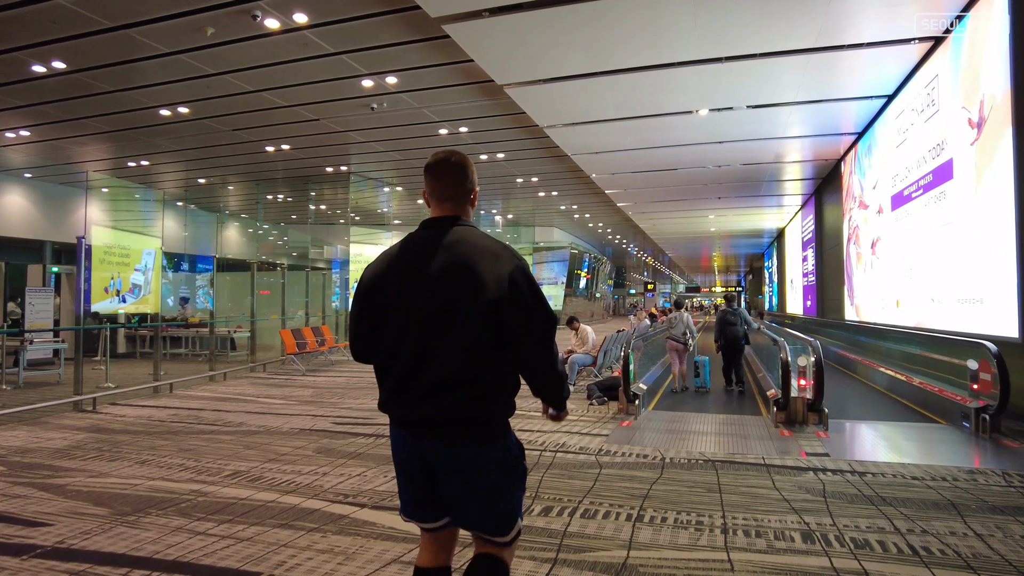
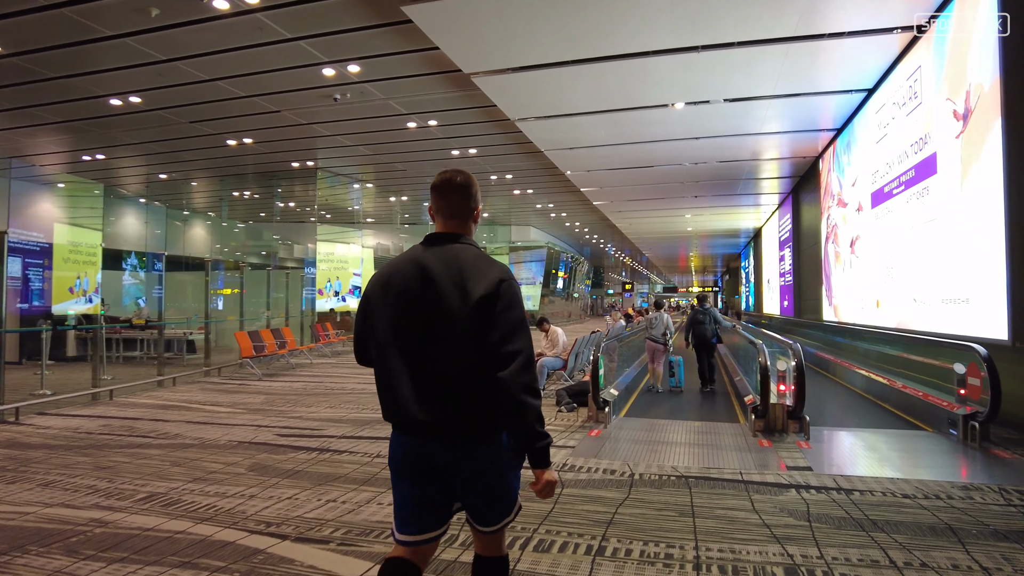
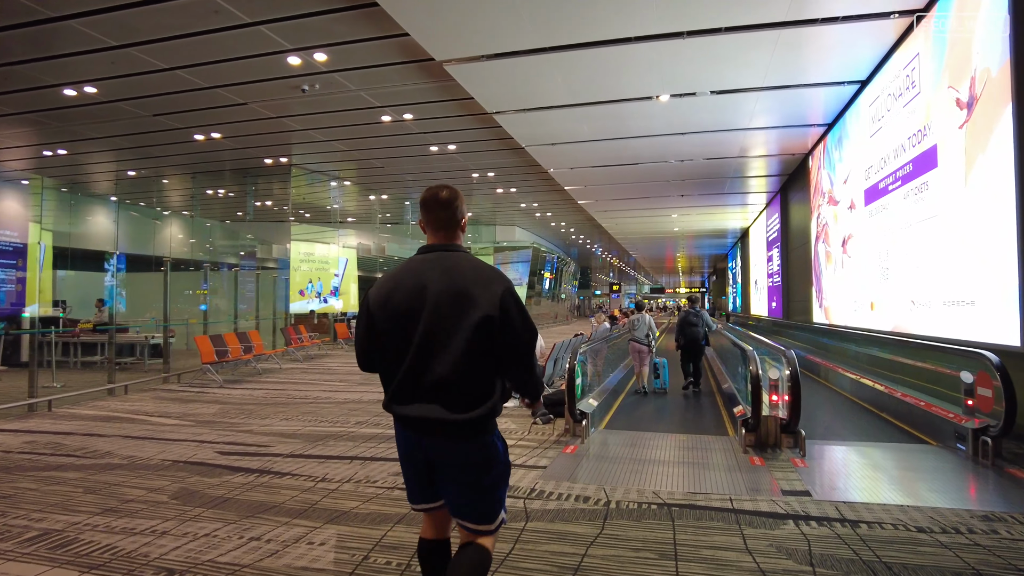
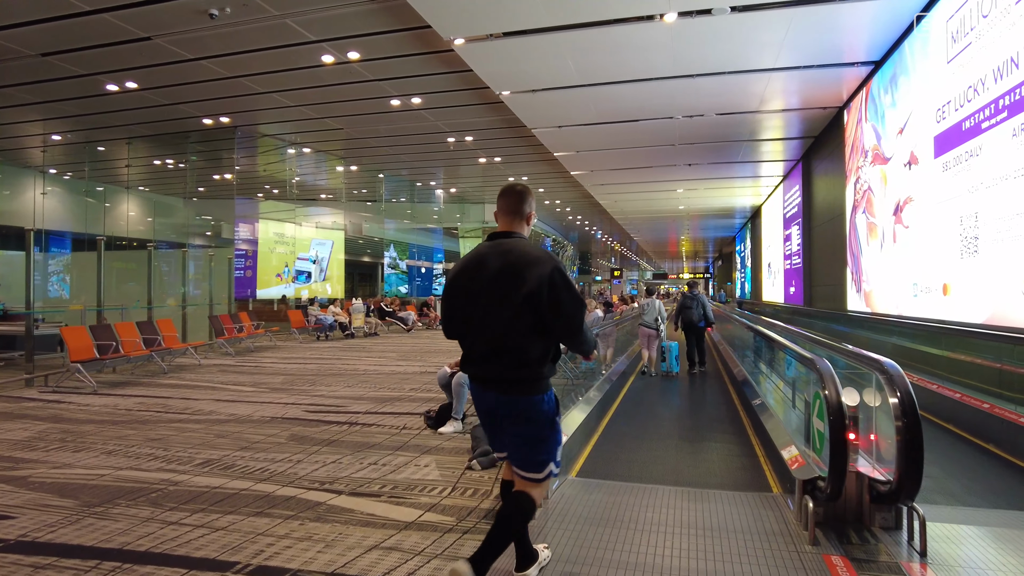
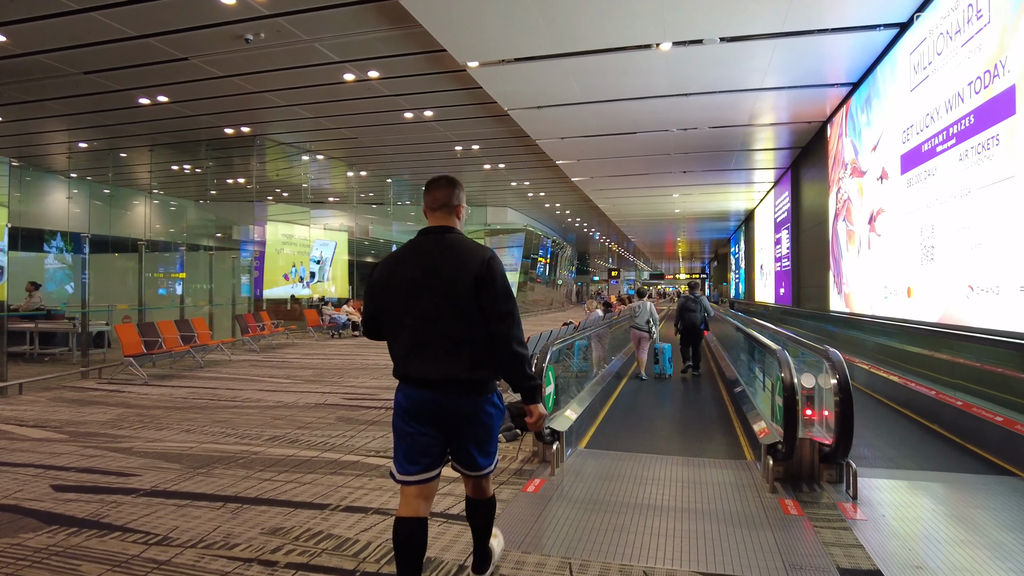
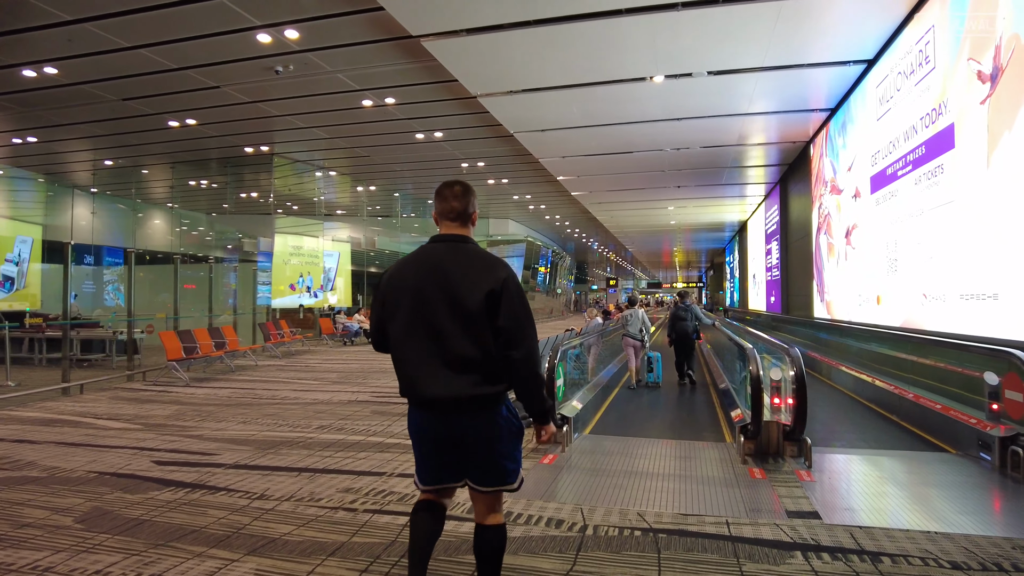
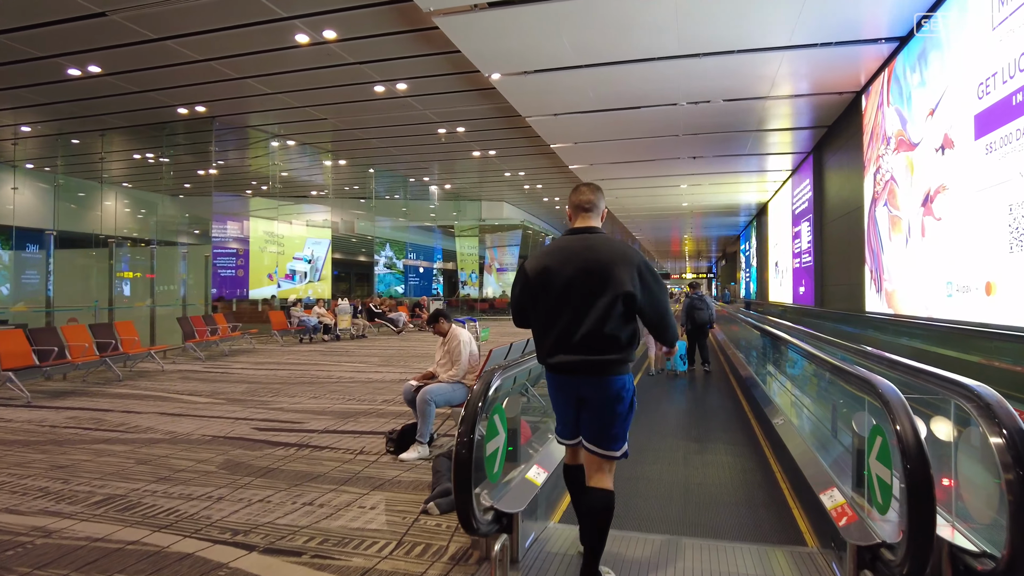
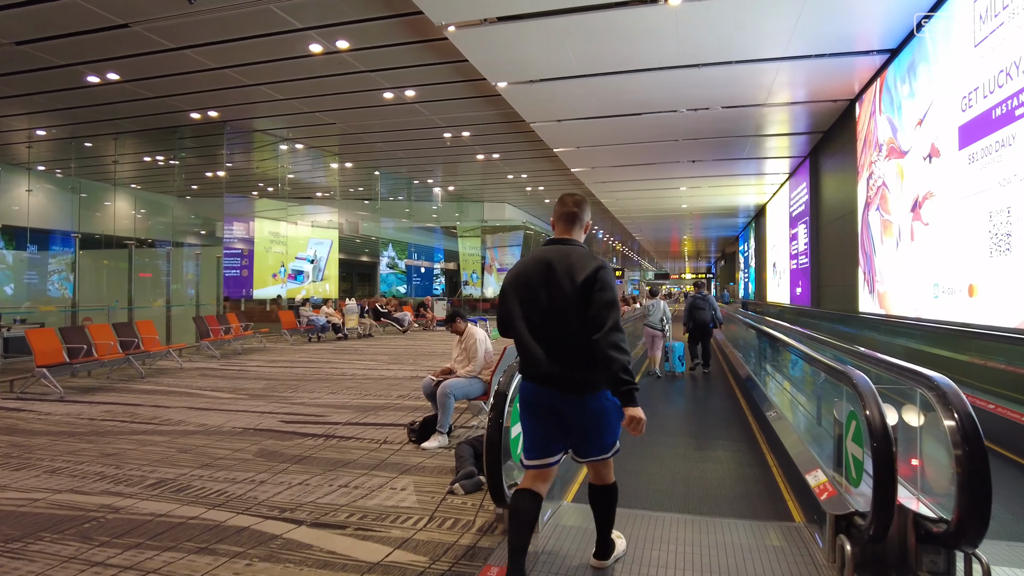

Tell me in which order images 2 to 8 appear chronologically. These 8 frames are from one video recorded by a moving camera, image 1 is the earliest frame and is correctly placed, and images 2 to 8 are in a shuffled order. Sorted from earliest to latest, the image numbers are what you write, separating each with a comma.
2, 3, 6, 5, 4, 8, 7
